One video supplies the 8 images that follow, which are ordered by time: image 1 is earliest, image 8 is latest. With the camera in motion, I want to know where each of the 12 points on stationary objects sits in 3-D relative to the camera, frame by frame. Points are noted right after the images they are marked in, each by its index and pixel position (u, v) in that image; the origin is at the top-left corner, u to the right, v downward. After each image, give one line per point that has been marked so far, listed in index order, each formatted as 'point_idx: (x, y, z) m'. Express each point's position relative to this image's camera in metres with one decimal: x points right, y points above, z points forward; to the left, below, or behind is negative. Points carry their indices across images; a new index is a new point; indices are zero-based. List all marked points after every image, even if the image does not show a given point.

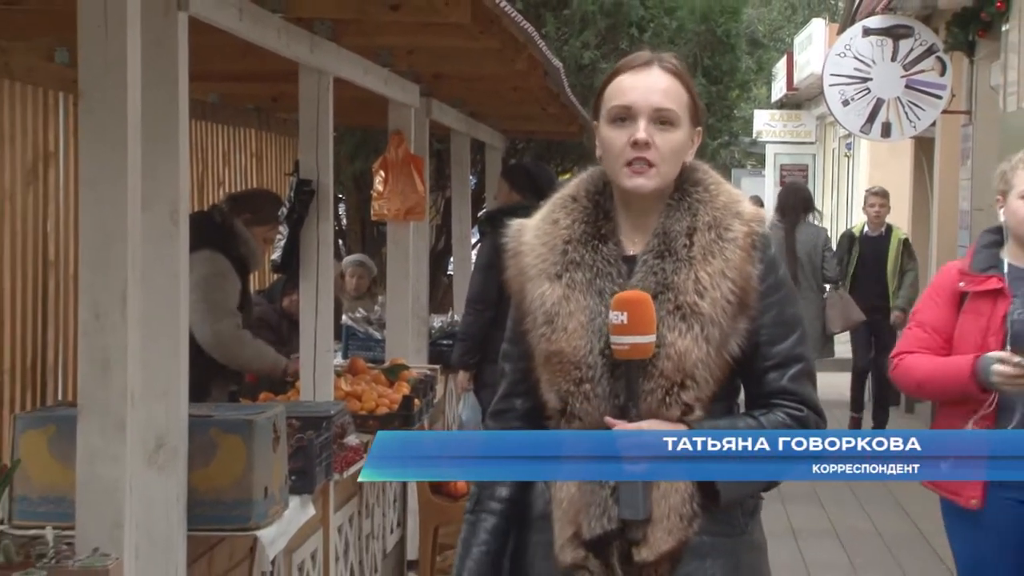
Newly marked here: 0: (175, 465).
0: (-1.0, -0.5, +3.3) m
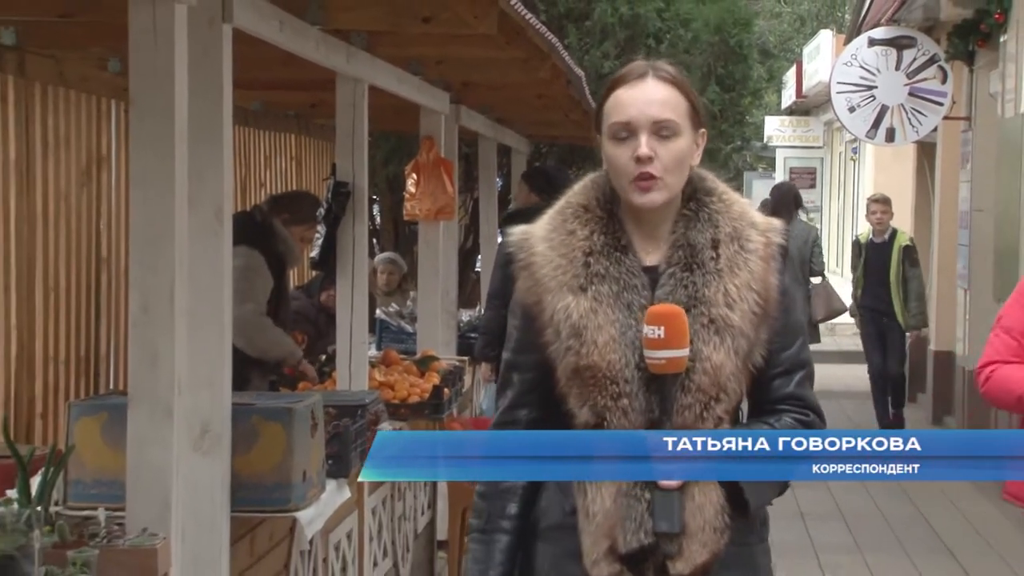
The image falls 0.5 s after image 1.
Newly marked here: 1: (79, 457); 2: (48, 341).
0: (-0.9, -0.5, +3.5) m
1: (-1.3, -0.5, +3.6) m
2: (-1.7, -0.2, +4.3) m
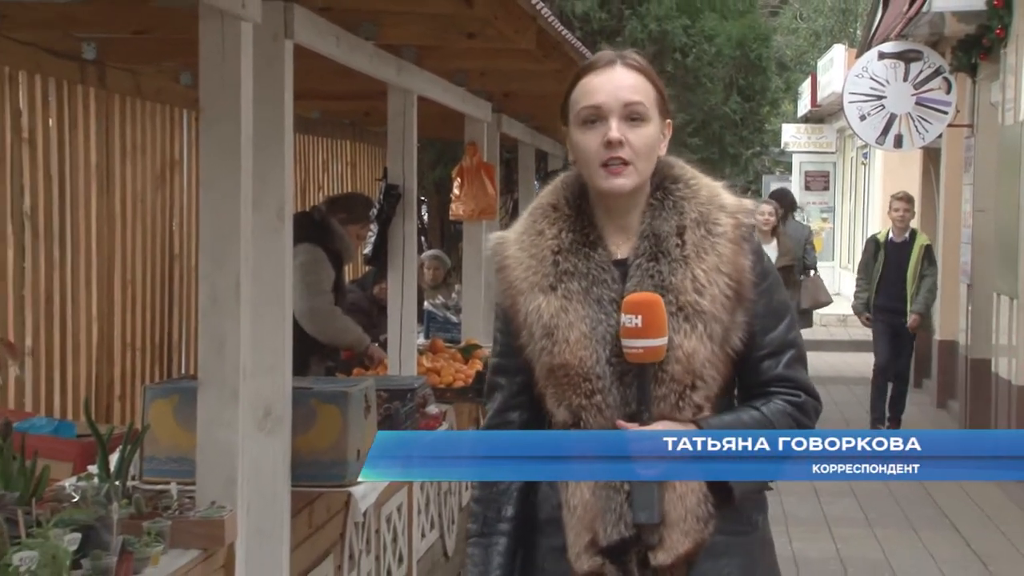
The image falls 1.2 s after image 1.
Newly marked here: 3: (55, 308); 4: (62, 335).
0: (-0.8, -0.5, +3.8) m
1: (-1.2, -0.5, +3.9) m
2: (-1.5, -0.2, +4.7) m
3: (-1.7, -0.1, +4.6) m
4: (-1.7, -0.2, +4.3) m
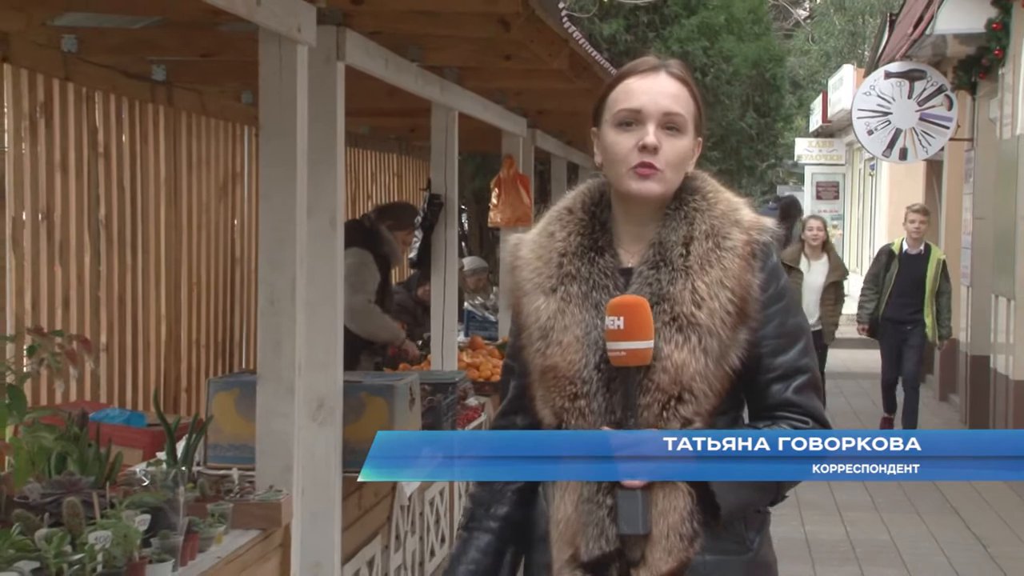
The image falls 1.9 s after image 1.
0: (-0.6, -0.5, +4.1) m
1: (-1.1, -0.5, +4.2) m
2: (-1.4, -0.2, +5.0) m
3: (-1.6, -0.1, +4.9) m
4: (-1.5, -0.2, +4.7) m
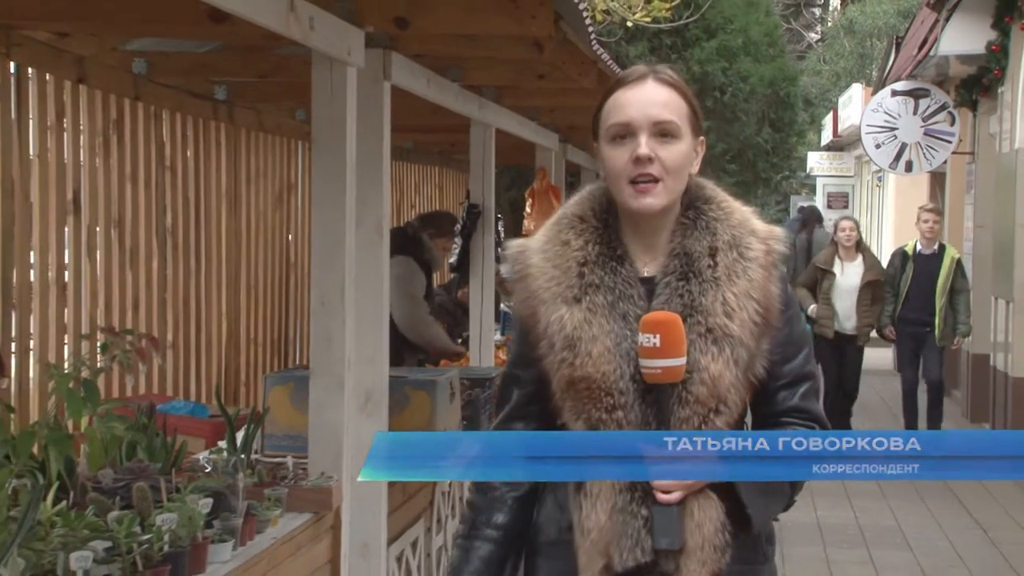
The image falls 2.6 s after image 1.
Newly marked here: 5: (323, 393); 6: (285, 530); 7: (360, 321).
0: (-0.5, -0.5, +4.5) m
1: (-1.0, -0.5, +4.6) m
2: (-1.3, -0.2, +5.4) m
3: (-1.4, -0.1, +5.3) m
4: (-1.4, -0.2, +5.0) m
5: (-0.7, -0.4, +4.3) m
6: (-0.9, -0.9, +4.3) m
7: (-0.6, -0.1, +4.5) m
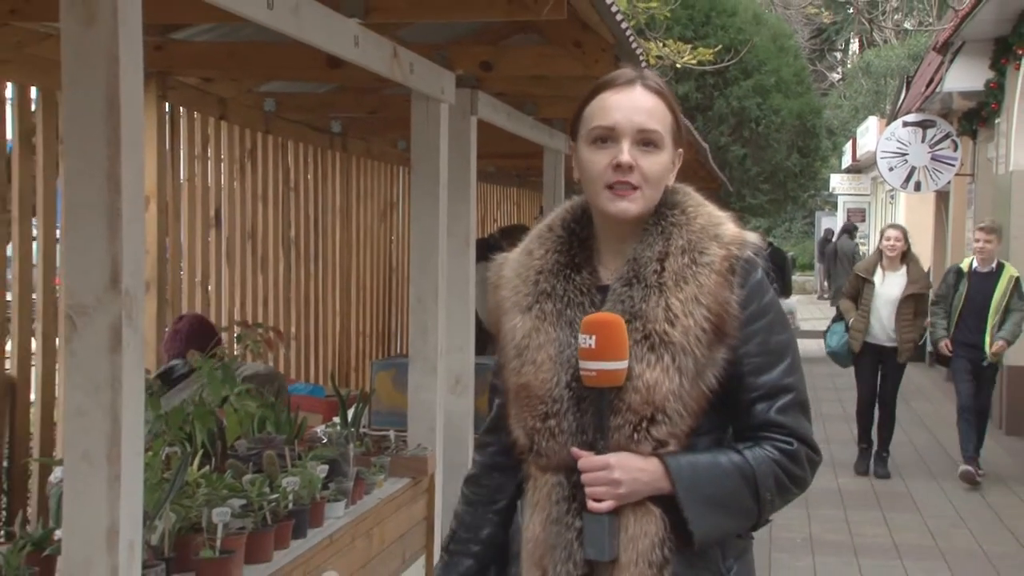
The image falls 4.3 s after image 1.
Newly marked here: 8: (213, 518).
0: (-0.2, -0.5, +5.3) m
1: (-0.6, -0.5, +5.4) m
2: (-0.9, -0.2, +6.2) m
3: (-1.1, -0.1, +6.1) m
4: (-1.1, -0.2, +5.9) m
5: (-0.4, -0.4, +5.2) m
6: (-0.6, -0.9, +5.1) m
7: (-0.3, -0.1, +5.3) m
8: (-1.1, -0.9, +4.2) m
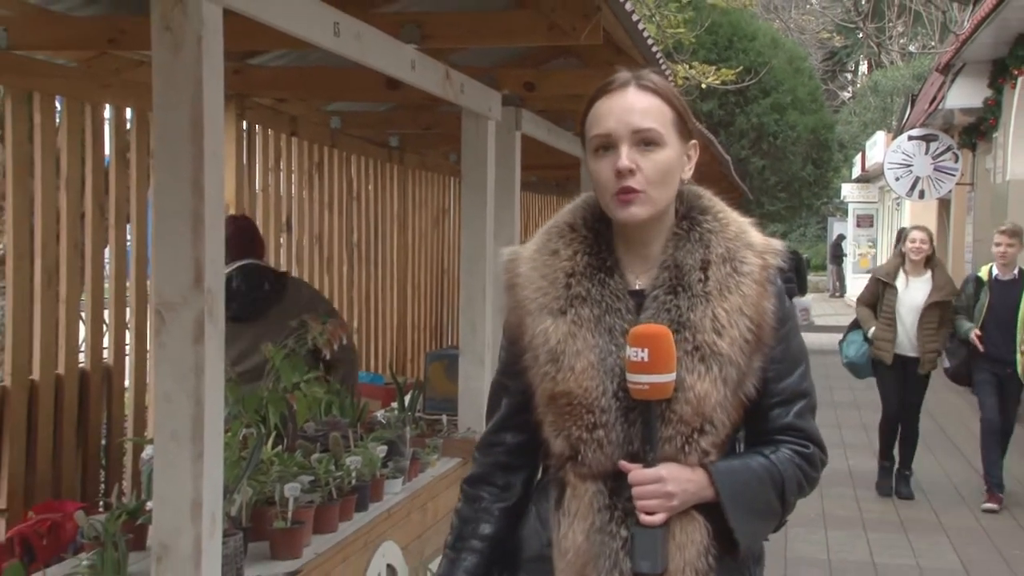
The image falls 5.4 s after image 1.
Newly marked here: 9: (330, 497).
0: (0.0, -0.5, +5.9) m
1: (-0.4, -0.5, +6.0) m
2: (-0.7, -0.2, +6.8) m
3: (-0.9, -0.1, +6.7) m
4: (-0.8, -0.2, +6.5) m
5: (-0.2, -0.4, +5.8) m
6: (-0.3, -0.9, +5.7) m
7: (-0.1, -0.1, +5.9) m
8: (-0.9, -0.9, +4.8) m
9: (-0.8, -0.9, +5.1) m
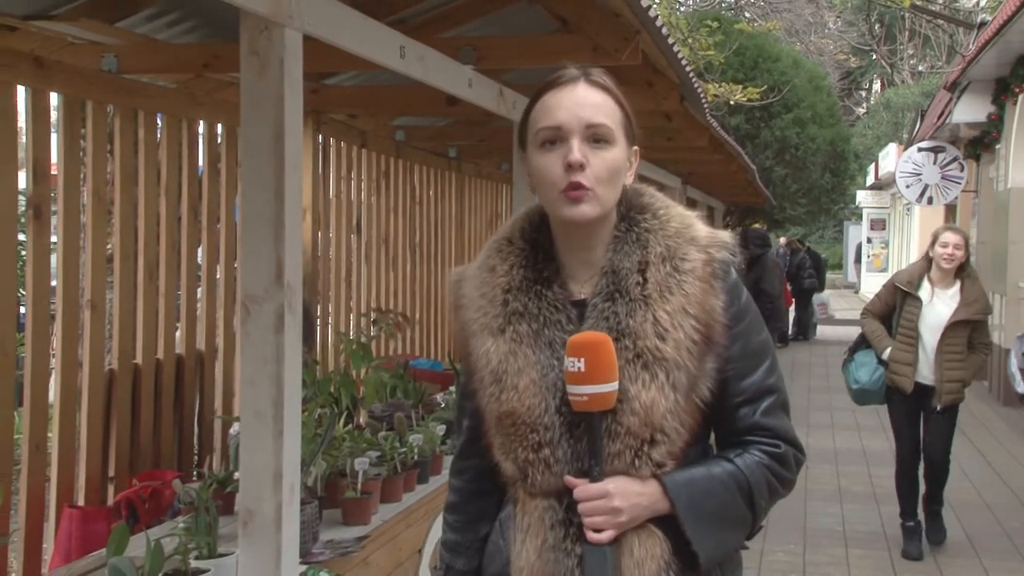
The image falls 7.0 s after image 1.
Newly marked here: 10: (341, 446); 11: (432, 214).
0: (+0.3, -0.5, +6.5) m
1: (-0.2, -0.5, +6.7) m
2: (-0.4, -0.2, +7.5) m
3: (-0.6, -0.1, +7.4) m
4: (-0.6, -0.2, +7.2) m
5: (0.0, -0.4, +6.4) m
6: (-0.1, -0.9, +6.4) m
7: (+0.2, -0.1, +6.6) m
8: (-0.7, -0.8, +5.5) m
9: (-0.6, -0.9, +5.8) m
10: (-0.8, -0.8, +5.7) m
11: (-0.6, +0.5, +7.4) m
